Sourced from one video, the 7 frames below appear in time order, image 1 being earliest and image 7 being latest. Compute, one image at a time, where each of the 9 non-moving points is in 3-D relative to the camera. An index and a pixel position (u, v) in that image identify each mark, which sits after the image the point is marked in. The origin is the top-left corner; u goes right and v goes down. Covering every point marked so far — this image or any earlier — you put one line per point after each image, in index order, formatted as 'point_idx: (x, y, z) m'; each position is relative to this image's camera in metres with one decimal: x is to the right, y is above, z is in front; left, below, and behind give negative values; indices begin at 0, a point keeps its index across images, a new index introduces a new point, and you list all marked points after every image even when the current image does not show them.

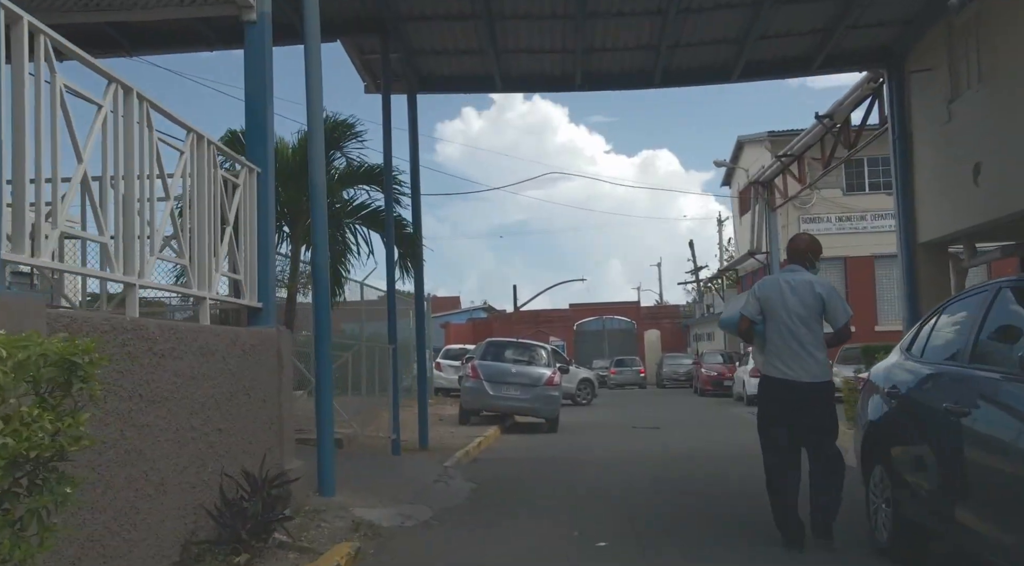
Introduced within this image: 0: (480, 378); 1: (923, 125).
0: (-0.6, -1.7, +16.4) m
1: (+4.8, +1.8, +10.5) m
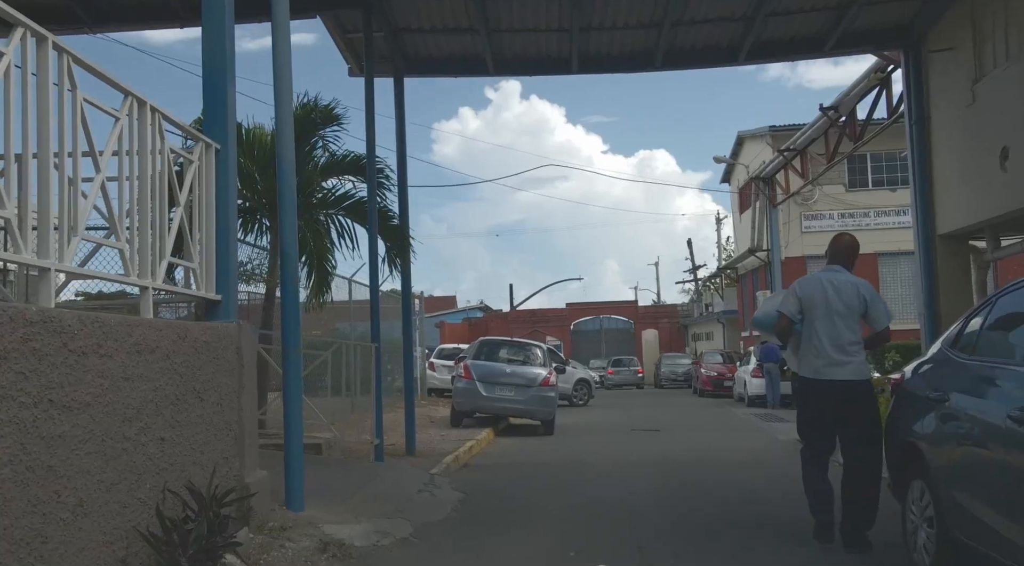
0: (-0.7, -1.7, +15.7) m
1: (+4.7, +1.9, +9.9) m
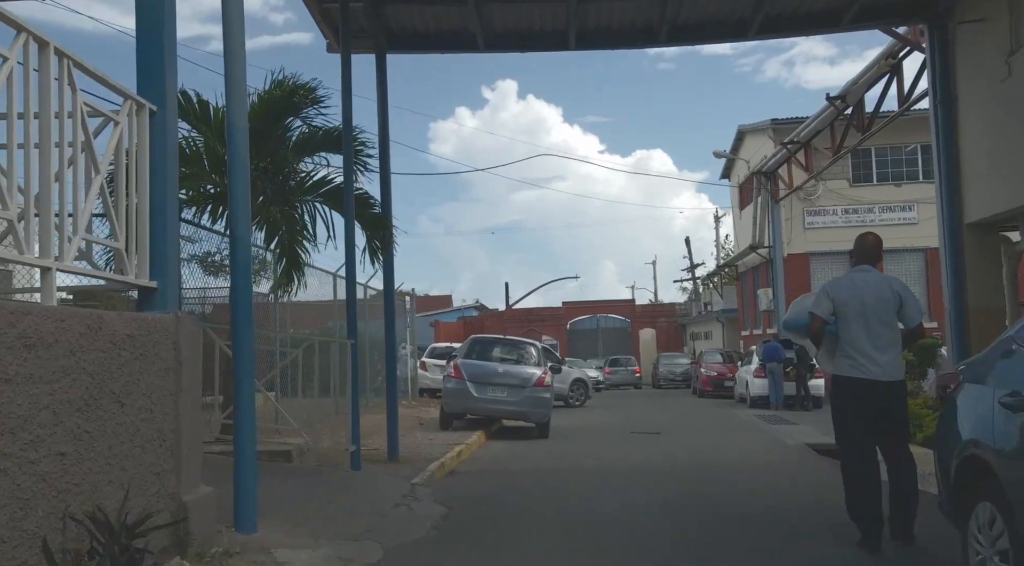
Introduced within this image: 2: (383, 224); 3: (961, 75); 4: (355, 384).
0: (-0.8, -1.6, +14.9) m
1: (+4.6, +2.0, +9.1) m
2: (-1.4, +0.6, +10.0) m
3: (+4.6, +2.1, +9.3) m
4: (-1.4, -0.9, +8.3) m
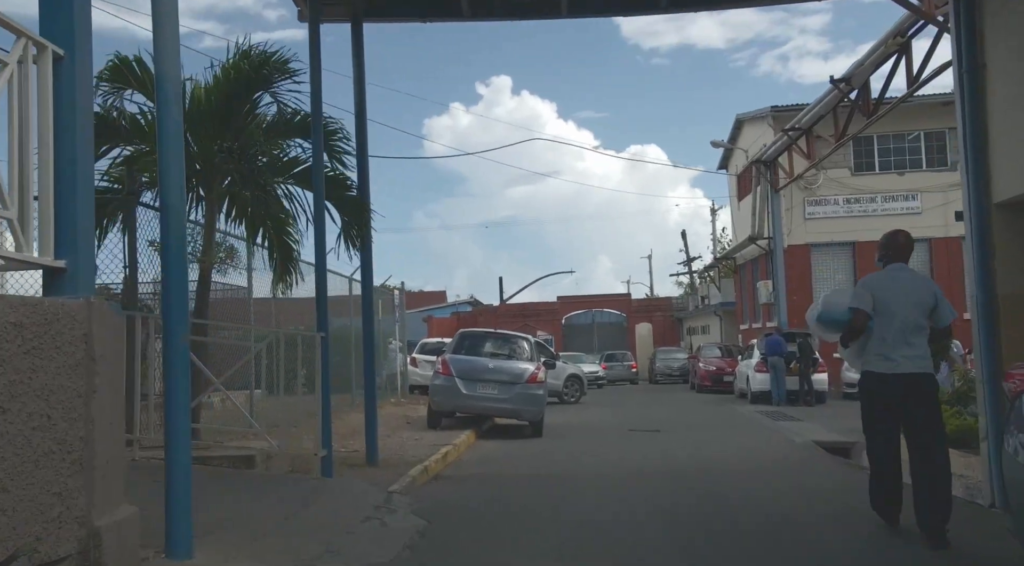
0: (-0.9, -1.4, +14.1) m
1: (+4.5, +2.1, +8.3) m
2: (-1.5, +0.8, +9.2) m
3: (+4.5, +2.3, +8.5) m
4: (-1.5, -0.8, +7.5) m
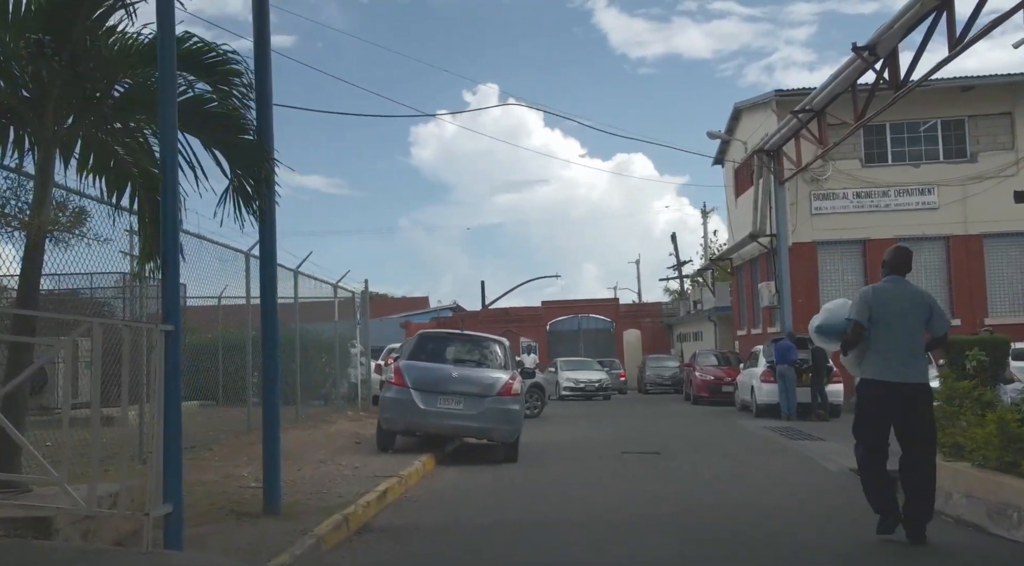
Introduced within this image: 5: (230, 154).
0: (-1.3, -1.3, +11.5) m
1: (+4.2, +2.3, +5.9) m
2: (-1.8, +0.9, +6.6) m
3: (+4.2, +2.4, +6.0) m
4: (-1.8, -0.6, +5.0) m
5: (-2.0, +0.9, +6.7) m
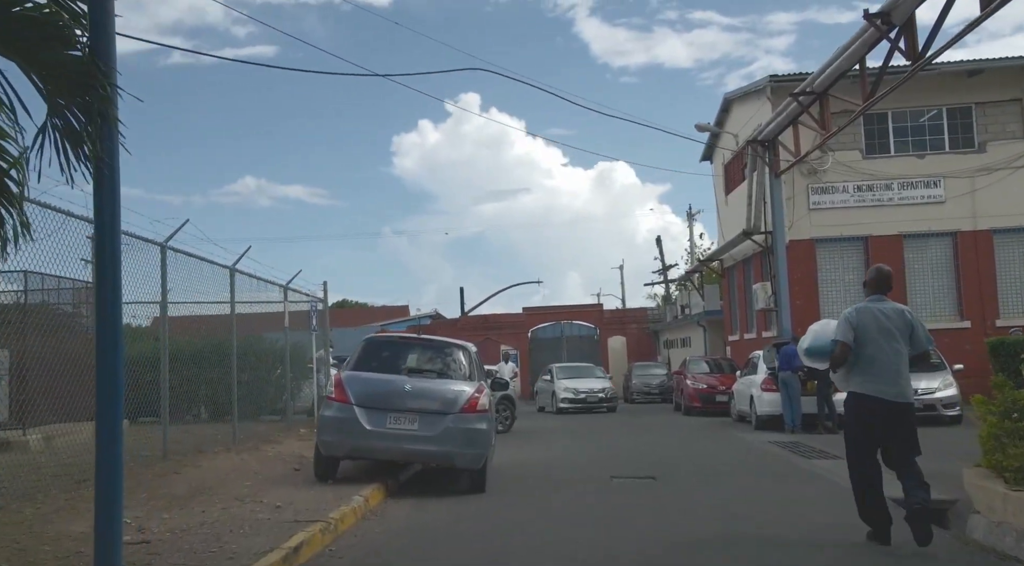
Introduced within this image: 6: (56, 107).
0: (-1.7, -1.2, +9.6) m
1: (+3.9, +2.4, +4.0) m
2: (-2.1, +1.0, +4.7) m
3: (+3.9, +2.6, +4.2) m
4: (-2.1, -0.5, +3.0) m
5: (-2.3, +1.0, +4.7) m
6: (-2.3, +0.9, +4.7) m
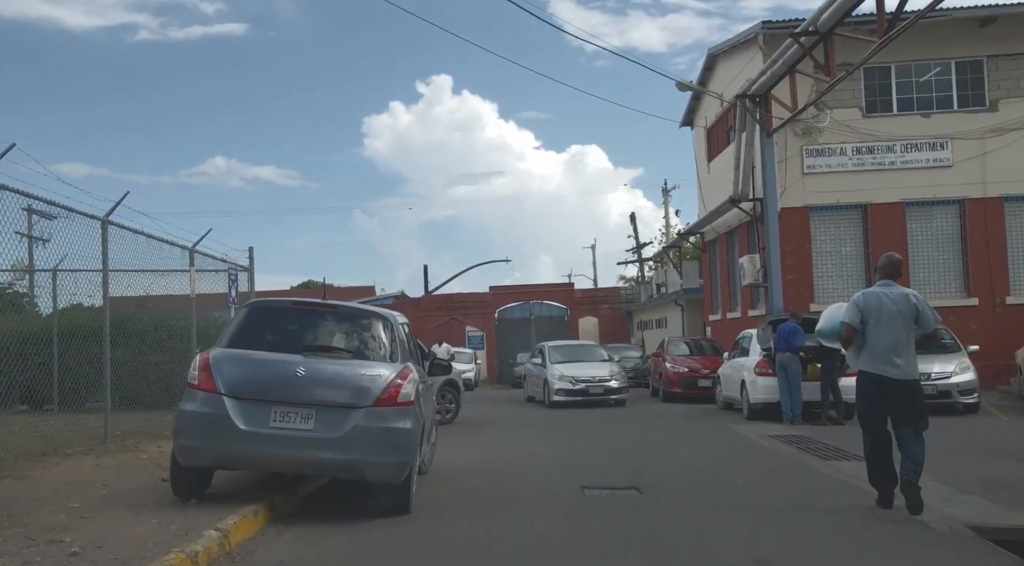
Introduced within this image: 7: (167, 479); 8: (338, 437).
0: (-2.2, -0.8, +6.9) m
1: (+3.6, +2.7, +1.5) m
2: (-2.5, +1.4, +2.0) m
3: (+3.6, +2.9, +1.7) m
4: (-2.4, -0.2, +0.3) m
5: (-2.7, +1.4, +2.0) m
6: (-2.6, +1.2, +2.0) m
7: (-3.0, -1.7, +8.0) m
8: (-1.3, -1.1, +6.8) m
